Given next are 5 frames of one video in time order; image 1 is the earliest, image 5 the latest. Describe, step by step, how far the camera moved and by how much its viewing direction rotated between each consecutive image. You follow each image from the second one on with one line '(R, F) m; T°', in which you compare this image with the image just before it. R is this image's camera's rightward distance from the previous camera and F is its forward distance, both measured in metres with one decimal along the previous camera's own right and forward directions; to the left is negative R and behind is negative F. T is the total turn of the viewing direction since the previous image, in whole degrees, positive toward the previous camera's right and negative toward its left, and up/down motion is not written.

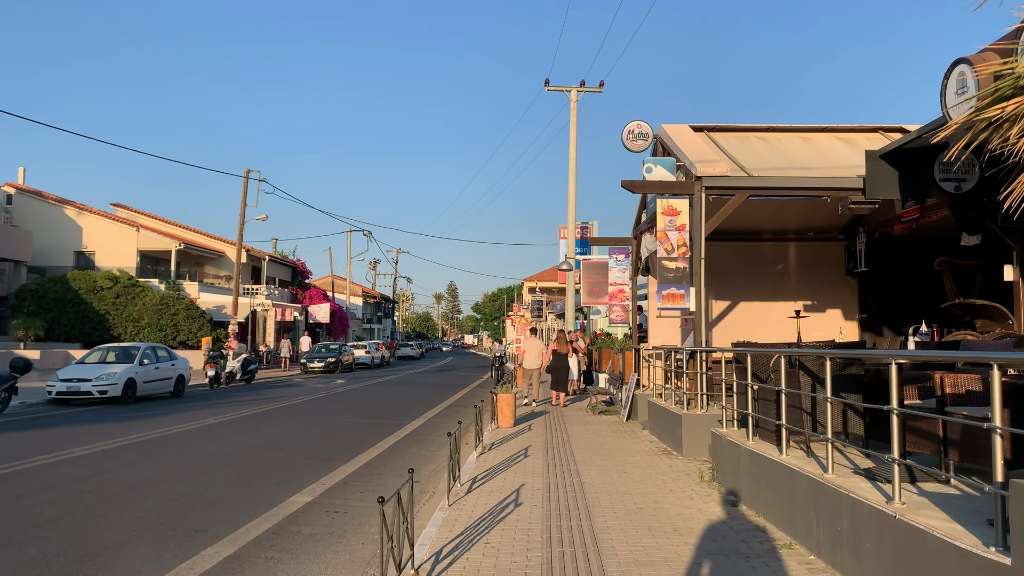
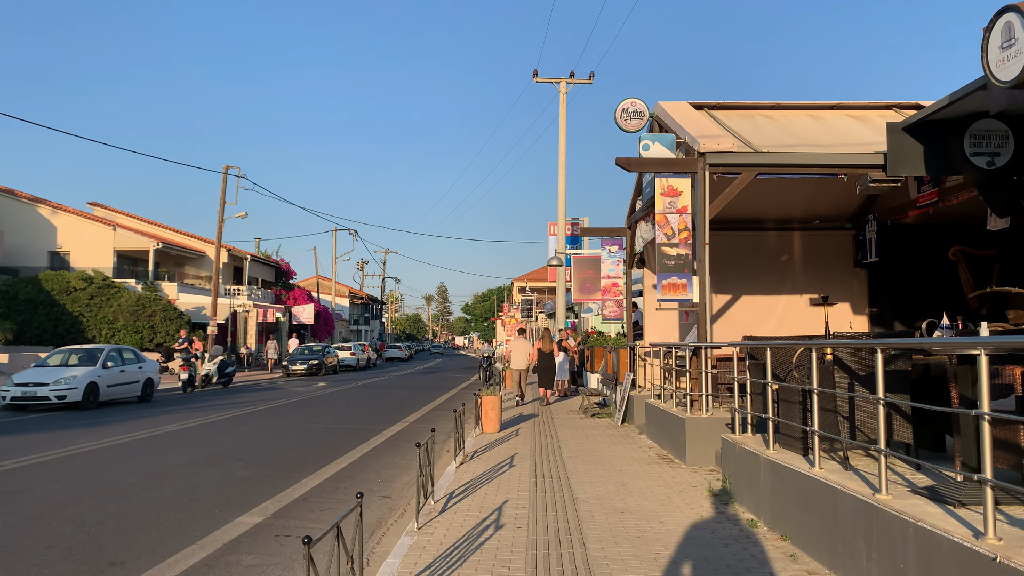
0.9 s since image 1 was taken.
(+0.1, +1.0) m; +1°
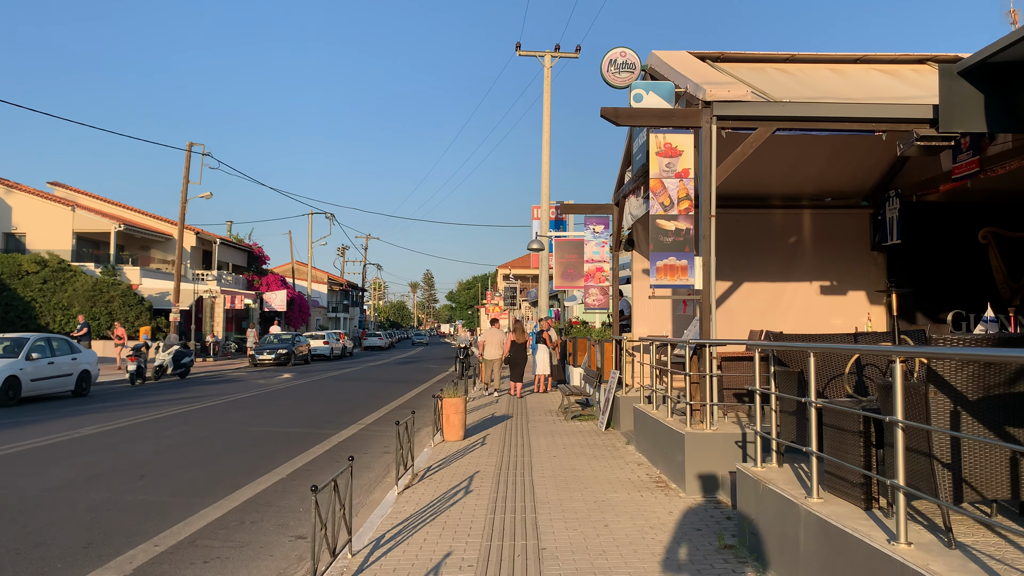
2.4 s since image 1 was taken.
(+0.3, +1.8) m; +1°
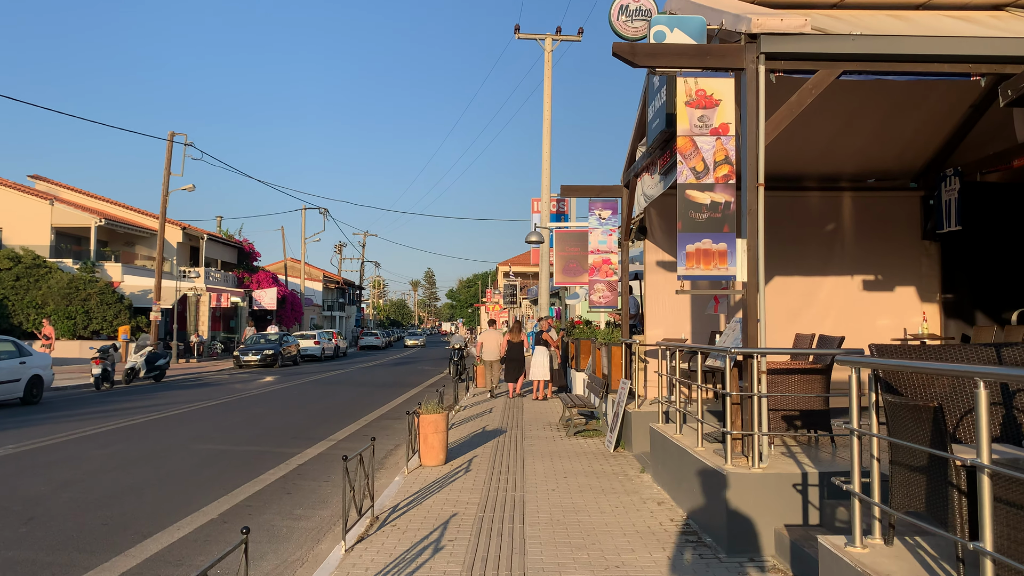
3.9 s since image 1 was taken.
(+0.1, +1.7) m; 0°
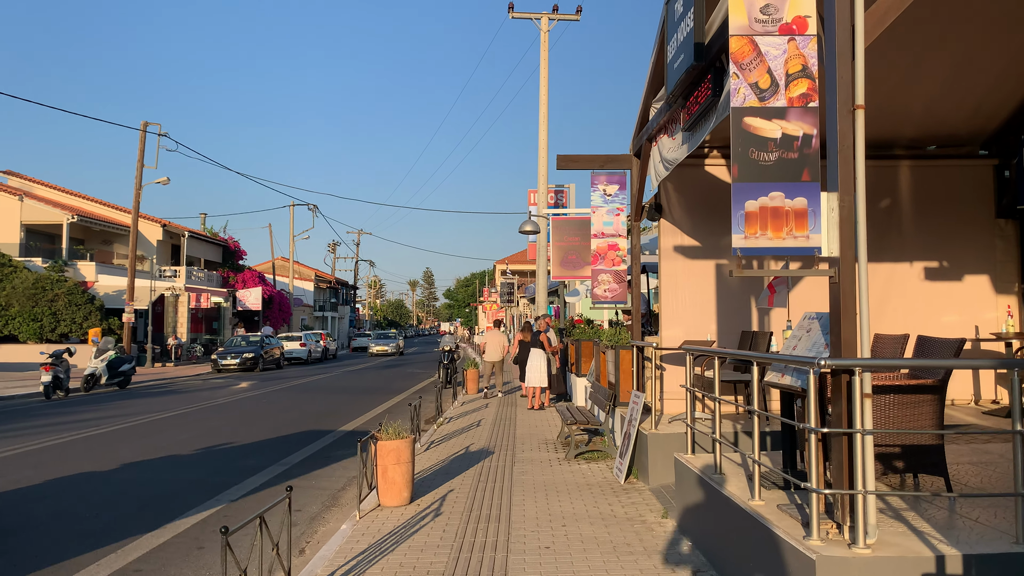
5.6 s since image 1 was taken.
(+0.1, +1.9) m; 0°
